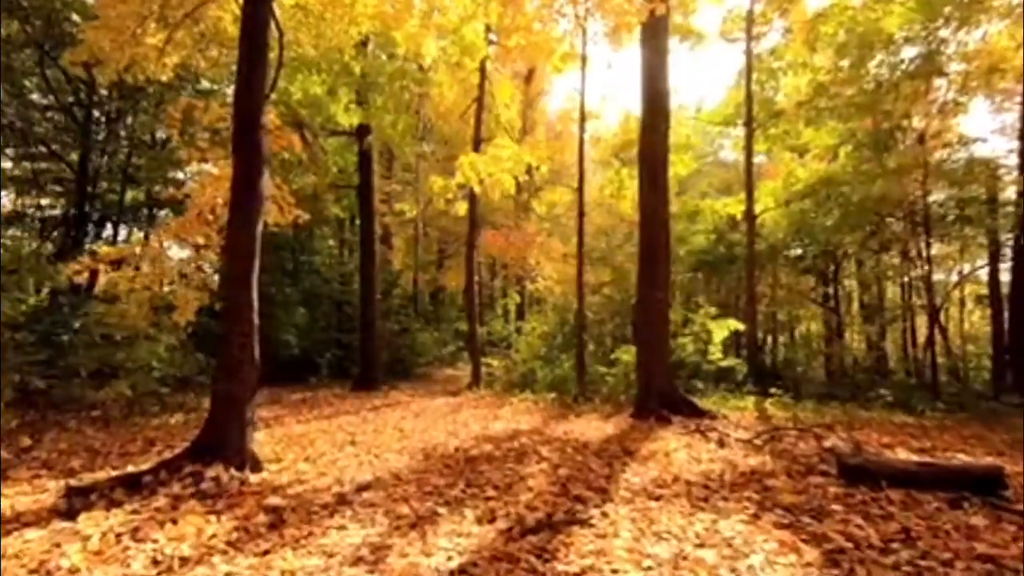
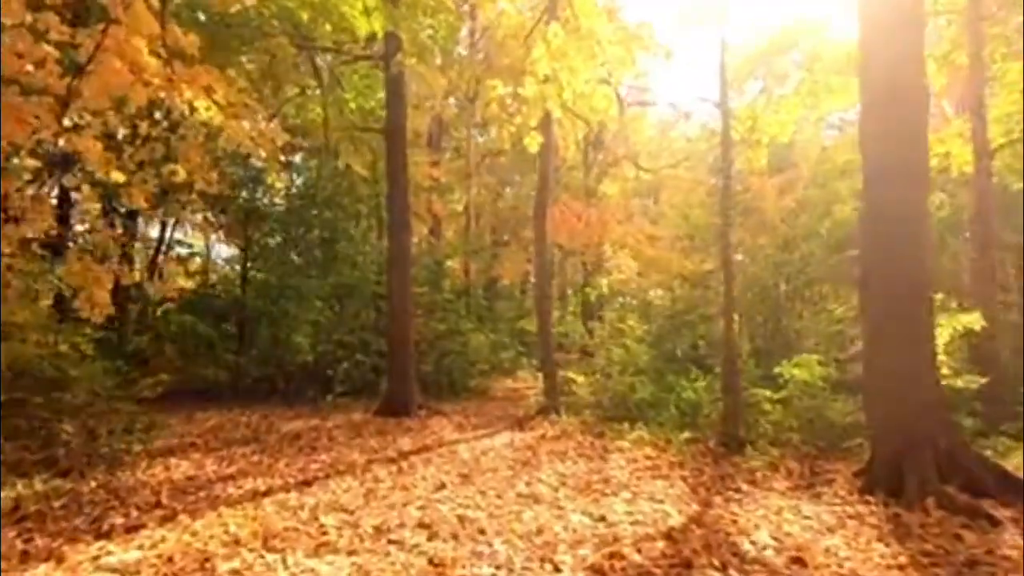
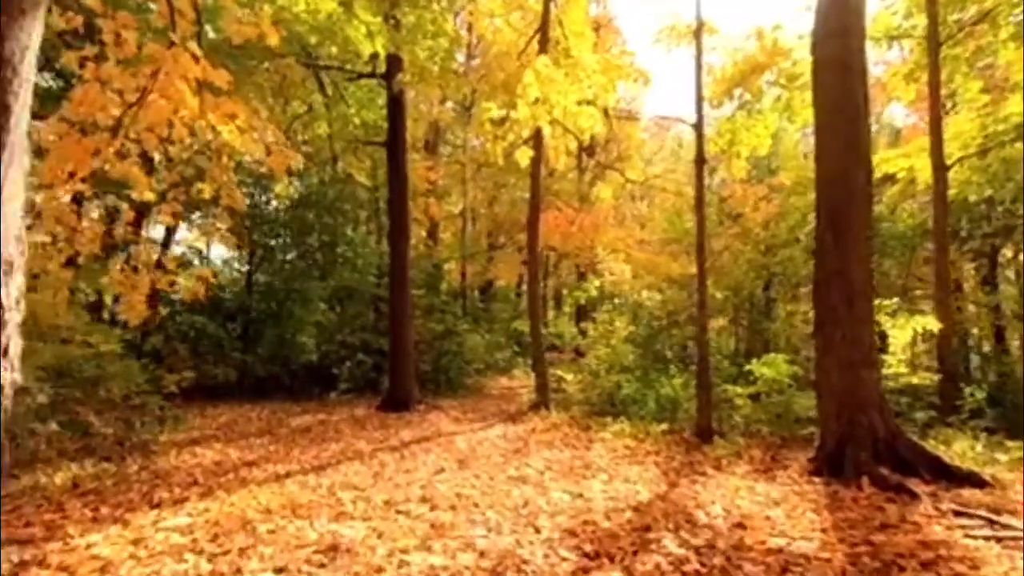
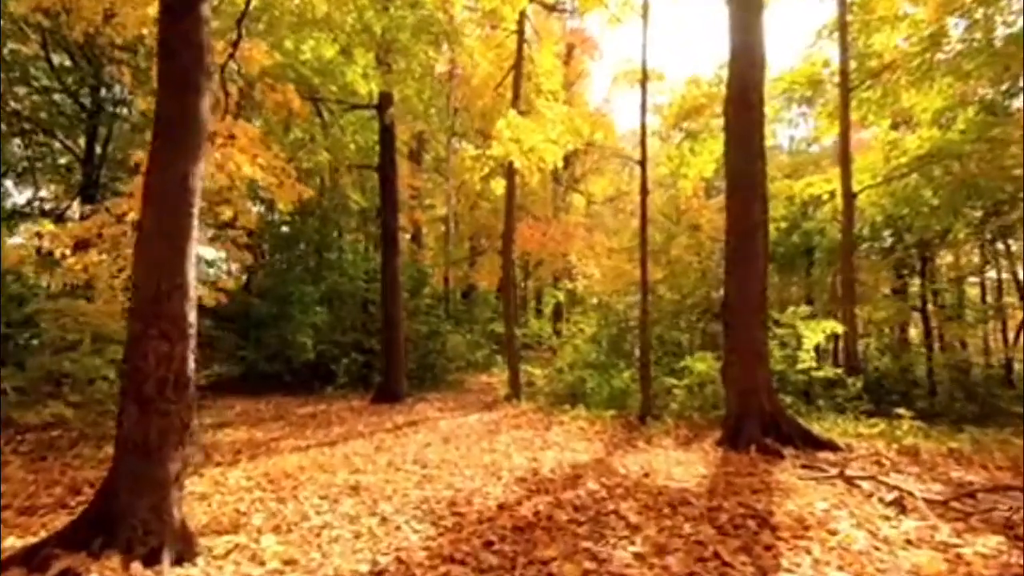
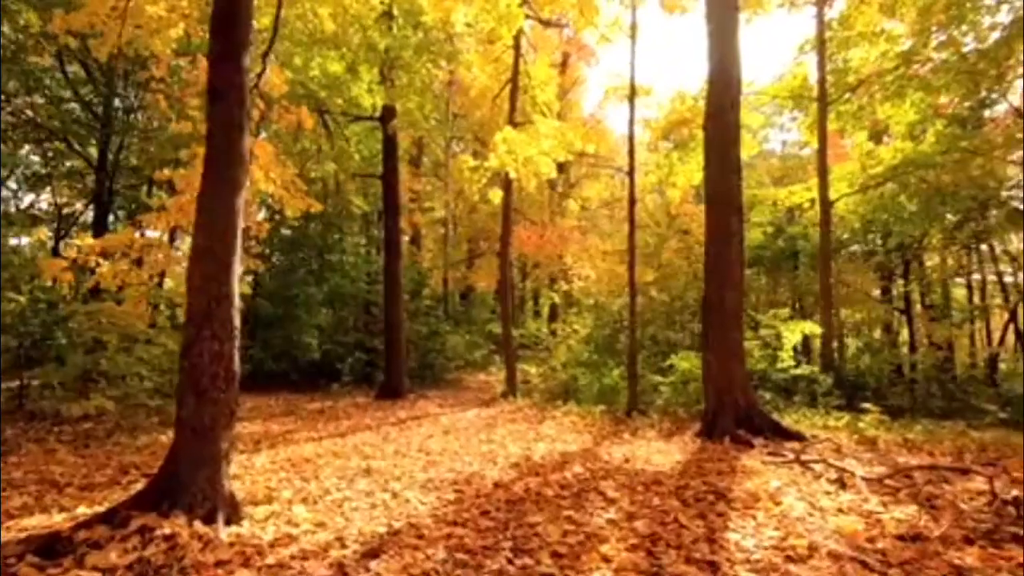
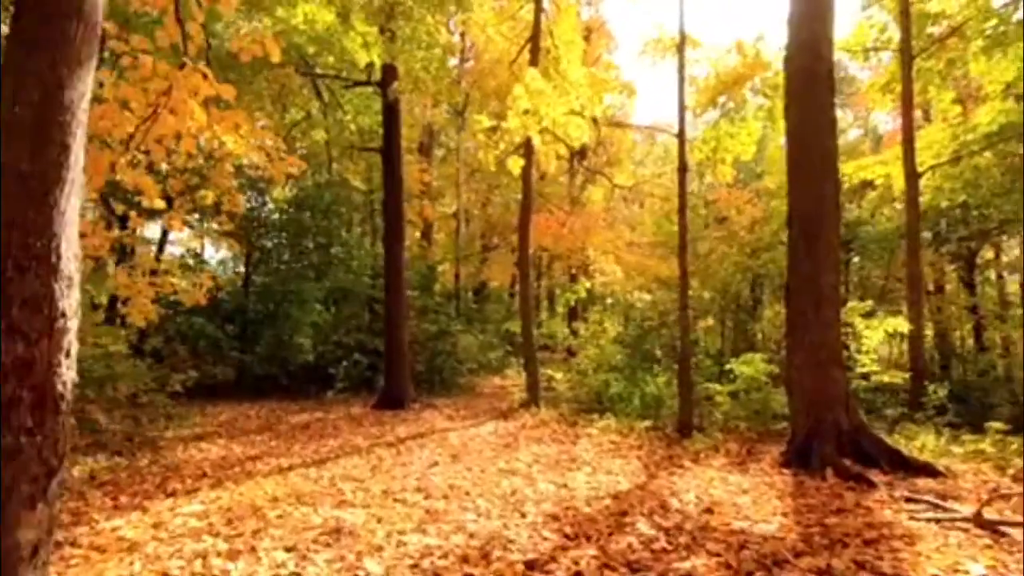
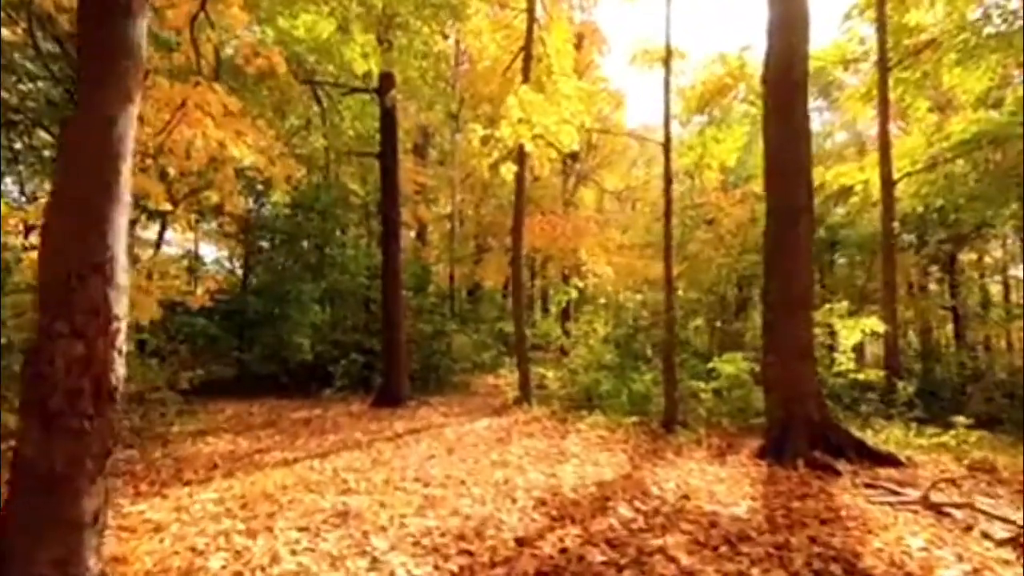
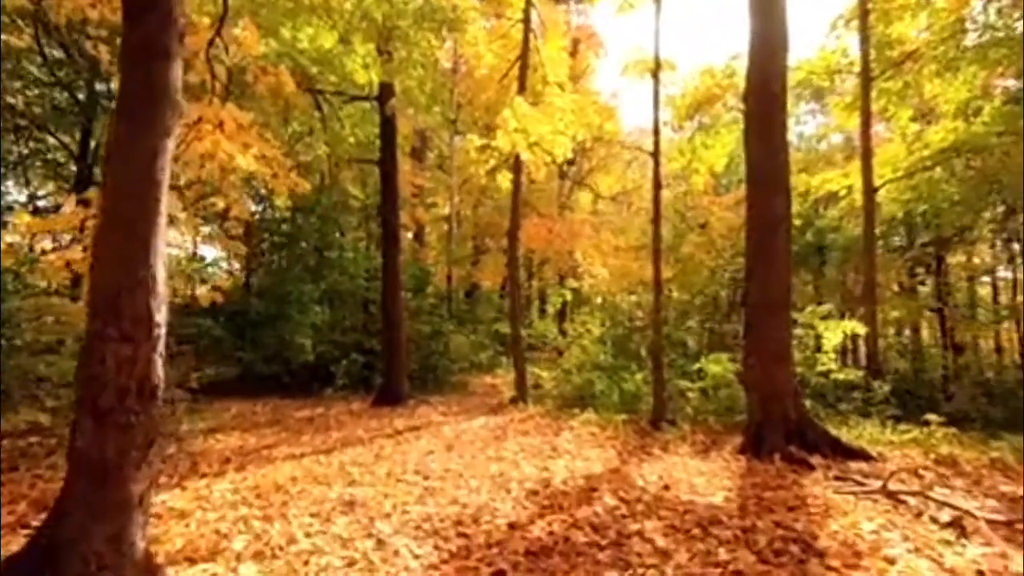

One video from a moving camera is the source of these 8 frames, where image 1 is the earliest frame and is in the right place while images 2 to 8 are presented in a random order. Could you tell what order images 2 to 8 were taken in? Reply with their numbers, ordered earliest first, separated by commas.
5, 4, 8, 7, 6, 3, 2
